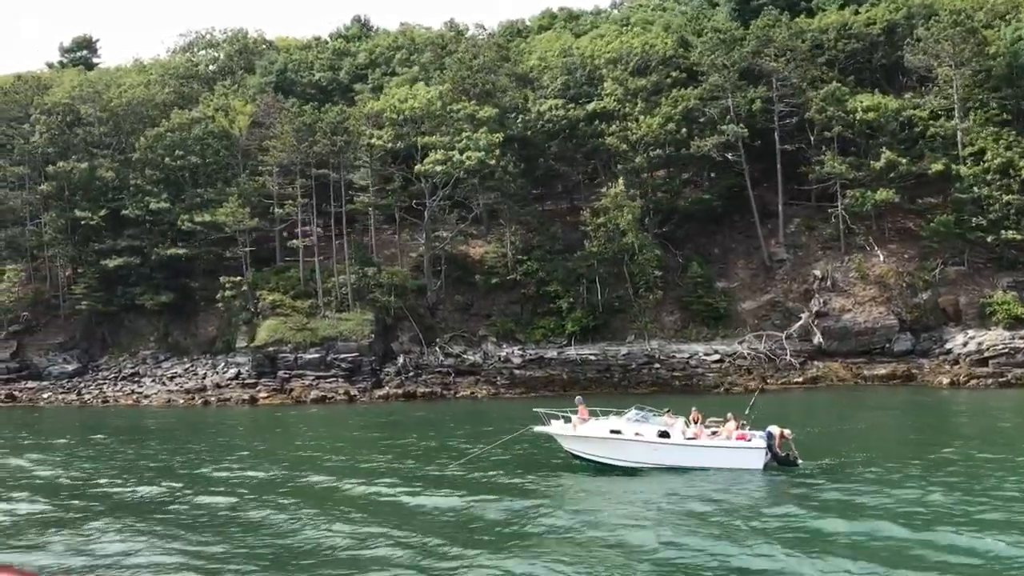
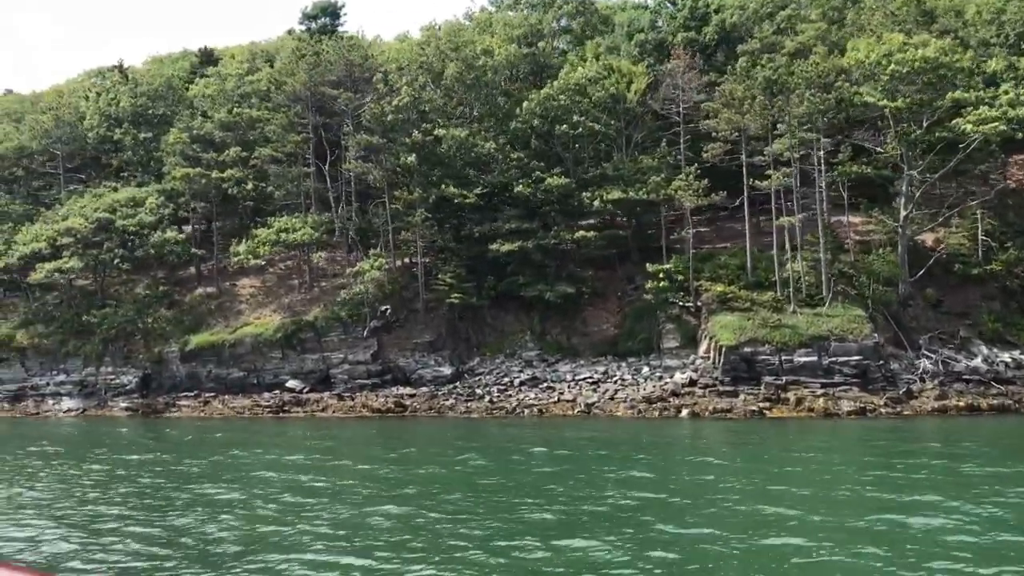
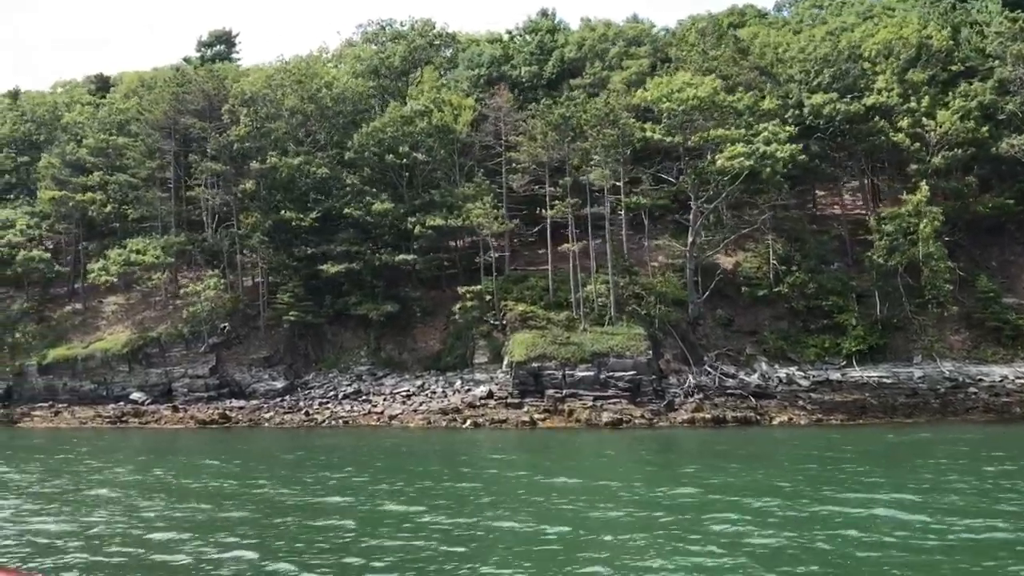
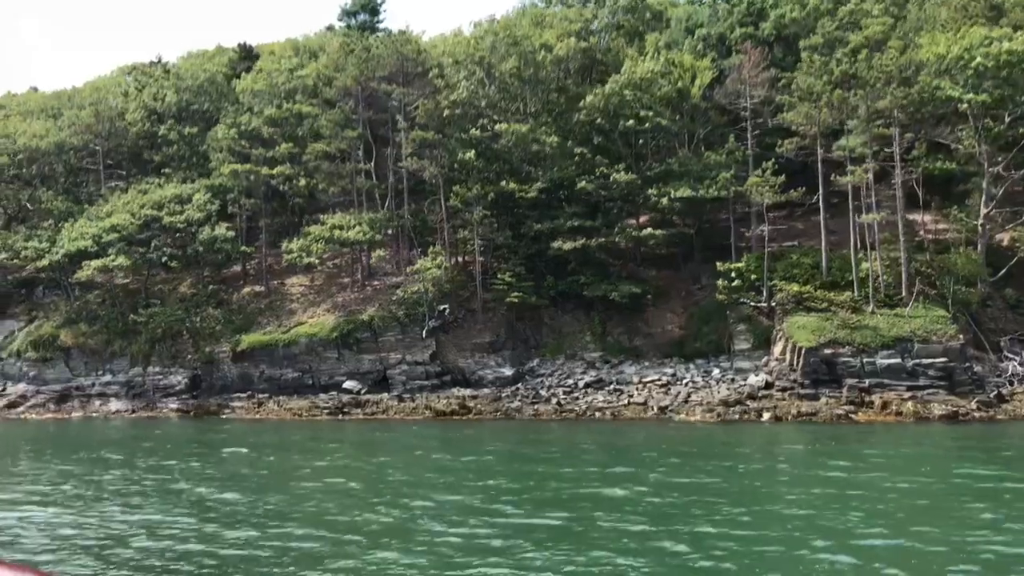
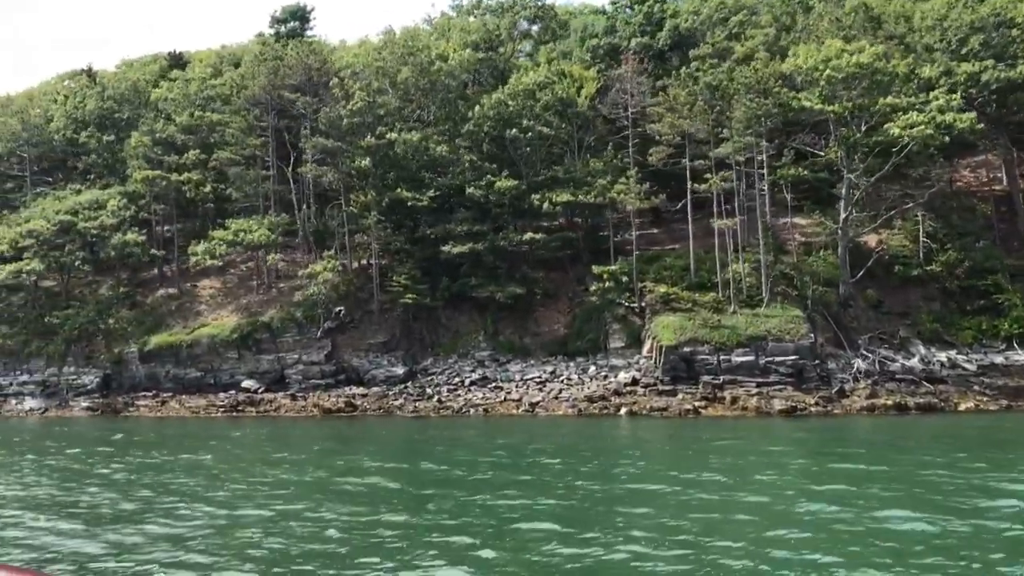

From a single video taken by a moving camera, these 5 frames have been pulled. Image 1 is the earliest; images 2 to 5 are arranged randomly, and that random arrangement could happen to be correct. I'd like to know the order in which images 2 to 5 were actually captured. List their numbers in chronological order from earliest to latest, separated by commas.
3, 5, 2, 4
